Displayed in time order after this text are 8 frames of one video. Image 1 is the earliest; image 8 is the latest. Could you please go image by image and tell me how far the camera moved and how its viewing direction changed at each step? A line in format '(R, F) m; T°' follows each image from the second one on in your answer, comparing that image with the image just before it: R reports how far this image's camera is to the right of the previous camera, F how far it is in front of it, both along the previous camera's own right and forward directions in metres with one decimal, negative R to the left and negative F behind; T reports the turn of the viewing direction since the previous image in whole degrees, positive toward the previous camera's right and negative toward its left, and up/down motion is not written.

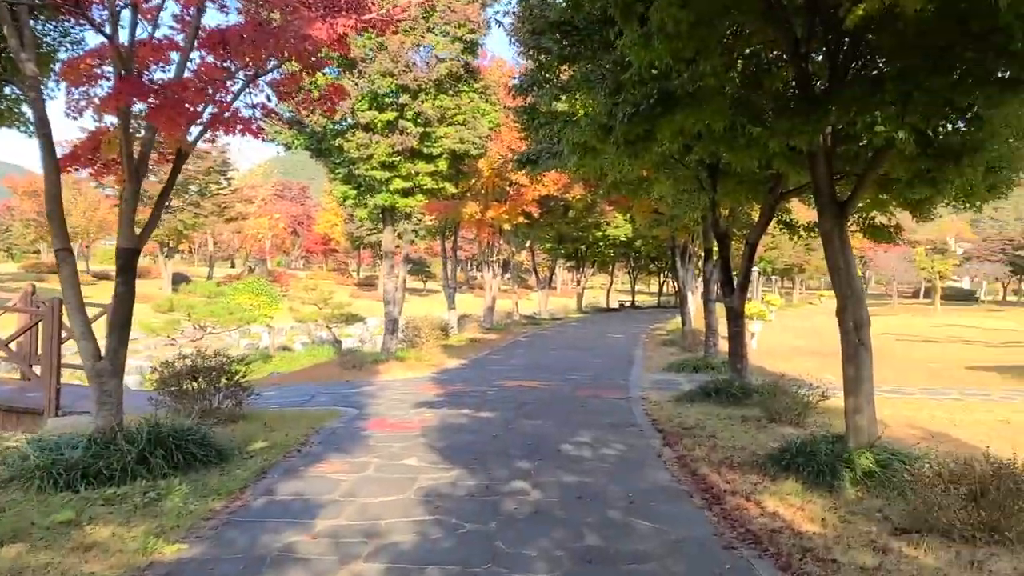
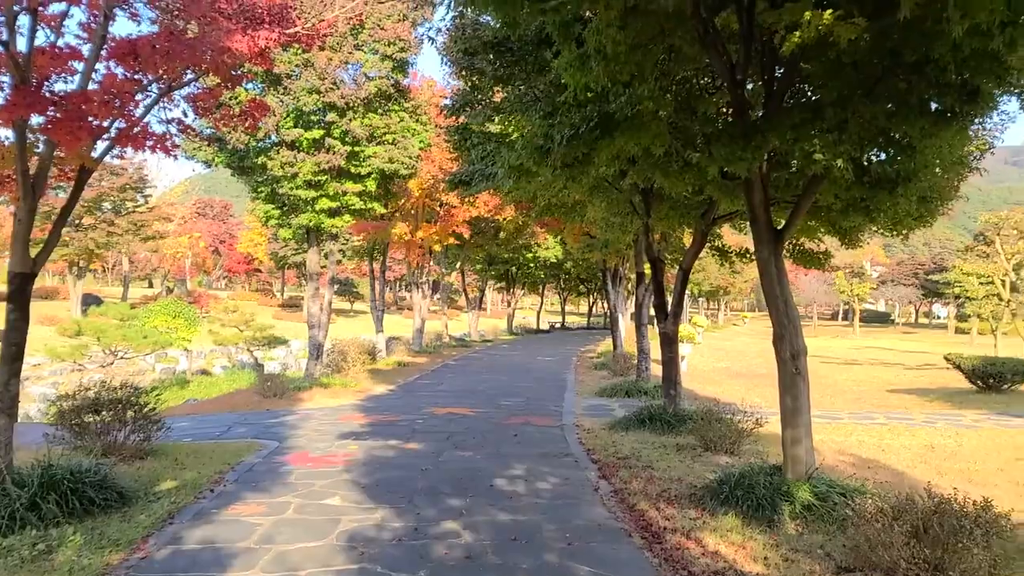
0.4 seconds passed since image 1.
(0.0, +0.3) m; +5°
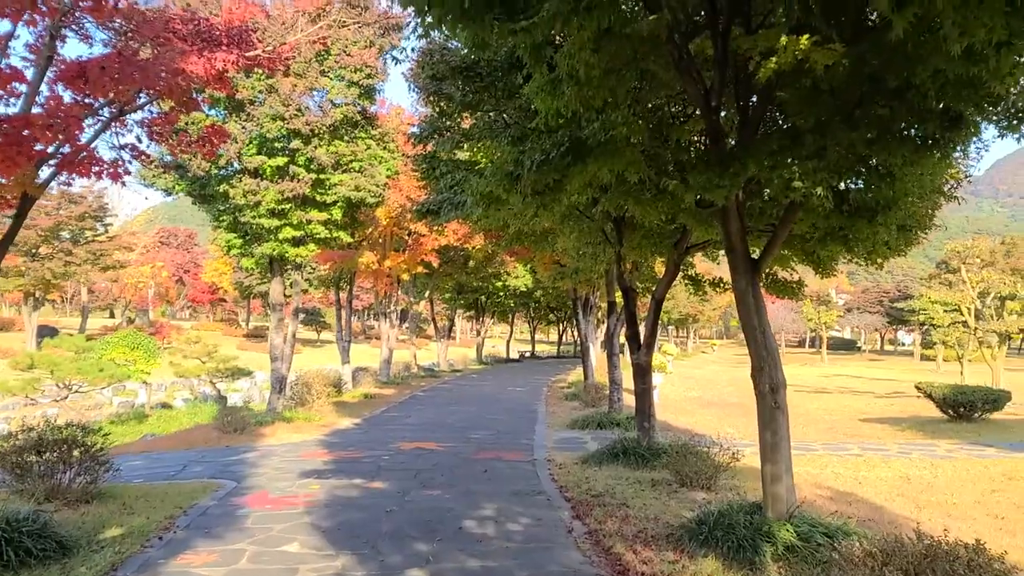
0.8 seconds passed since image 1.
(0.0, +0.3) m; +2°
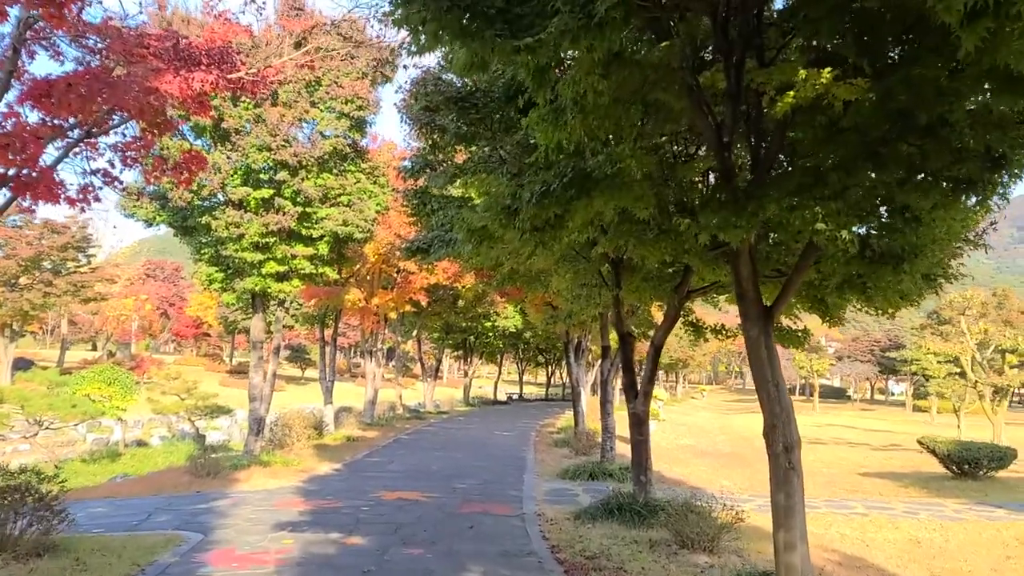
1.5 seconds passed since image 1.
(0.0, +0.5) m; +1°
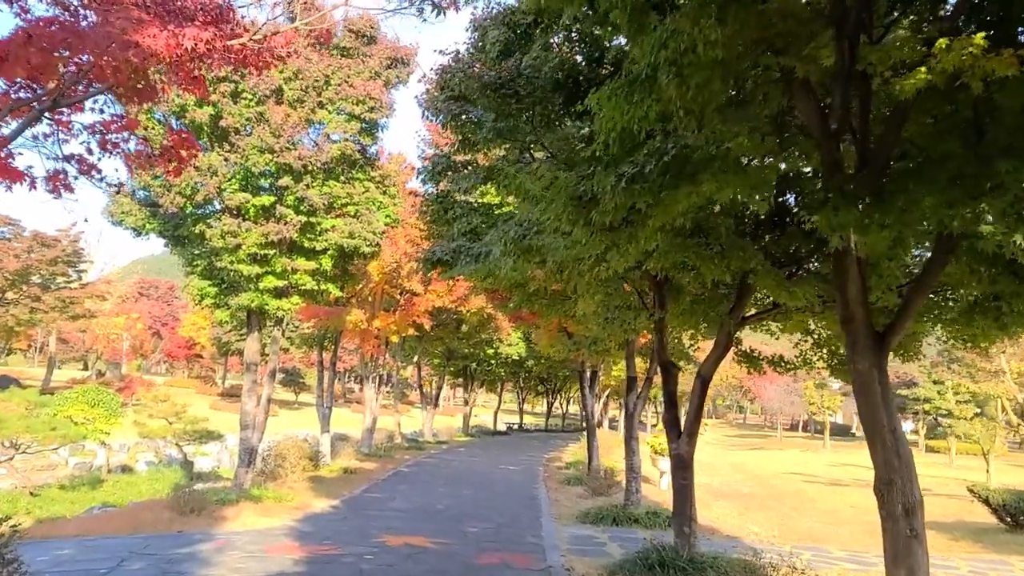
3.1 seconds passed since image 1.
(-0.4, +1.2) m; 0°
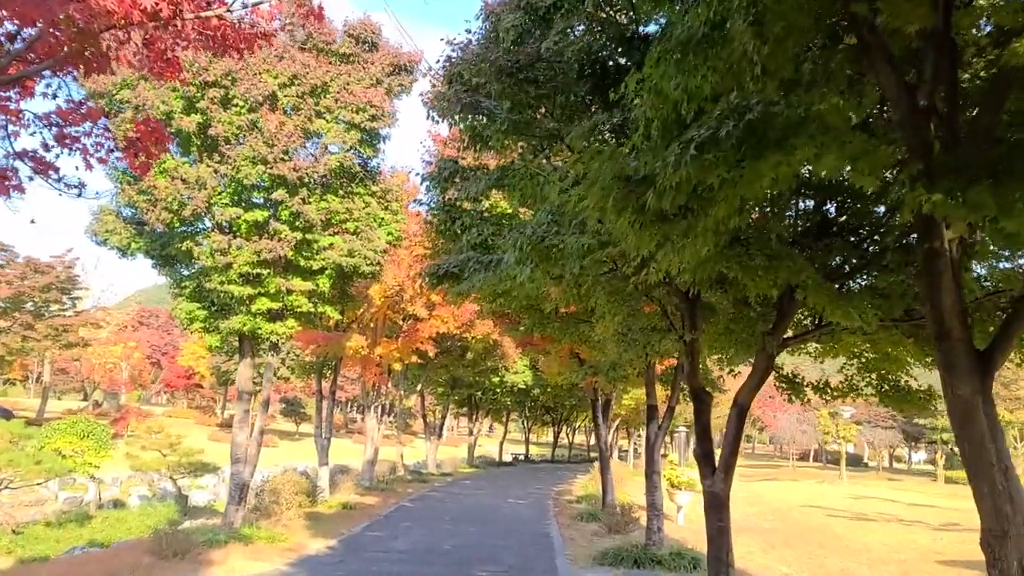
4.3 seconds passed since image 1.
(-0.1, +0.9) m; 0°
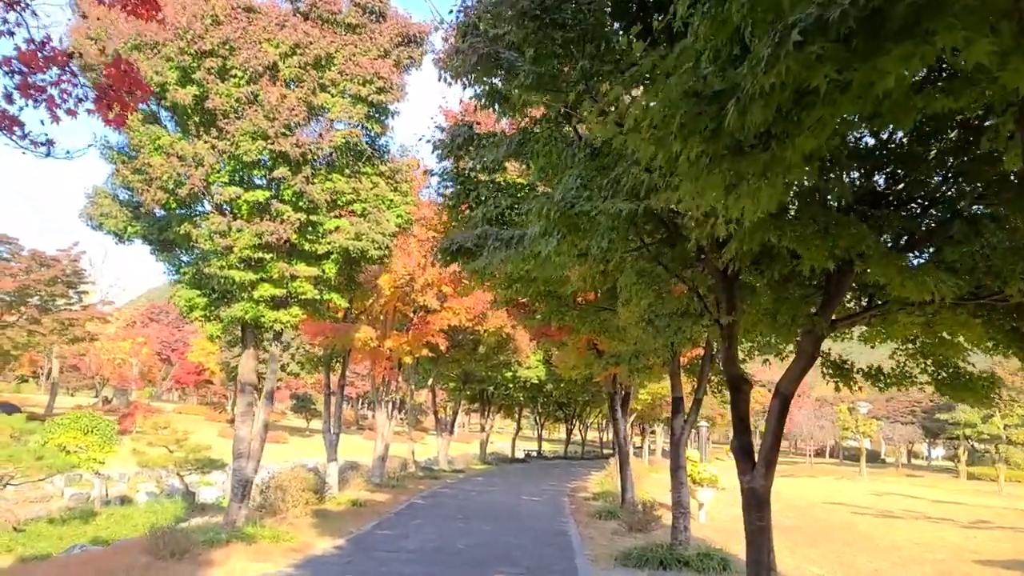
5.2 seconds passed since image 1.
(-0.1, +0.7) m; -1°
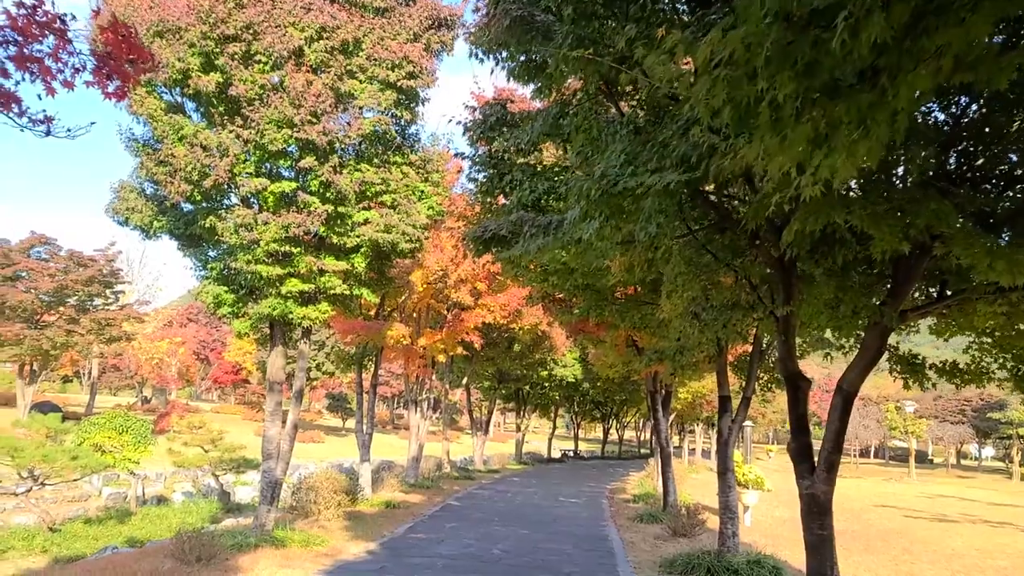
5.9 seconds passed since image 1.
(0.0, +0.5) m; -2°
